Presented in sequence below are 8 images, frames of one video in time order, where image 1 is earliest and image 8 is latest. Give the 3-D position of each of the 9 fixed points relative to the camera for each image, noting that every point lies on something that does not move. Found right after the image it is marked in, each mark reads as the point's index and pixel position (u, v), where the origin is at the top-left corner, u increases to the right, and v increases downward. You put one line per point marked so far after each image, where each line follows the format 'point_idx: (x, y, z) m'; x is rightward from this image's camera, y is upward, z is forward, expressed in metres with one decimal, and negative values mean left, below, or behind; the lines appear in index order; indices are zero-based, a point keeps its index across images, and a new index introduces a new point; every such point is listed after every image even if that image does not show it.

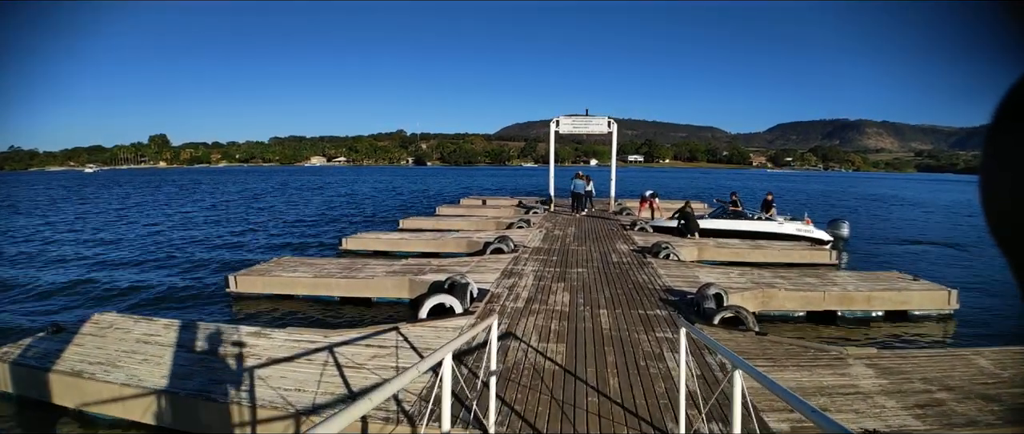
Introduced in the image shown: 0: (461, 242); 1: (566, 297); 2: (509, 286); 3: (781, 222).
0: (-1.8, -0.7, +16.7) m
1: (+0.8, -1.4, +8.7) m
2: (-0.2, -1.3, +9.4) m
3: (+9.7, -0.1, +18.7) m
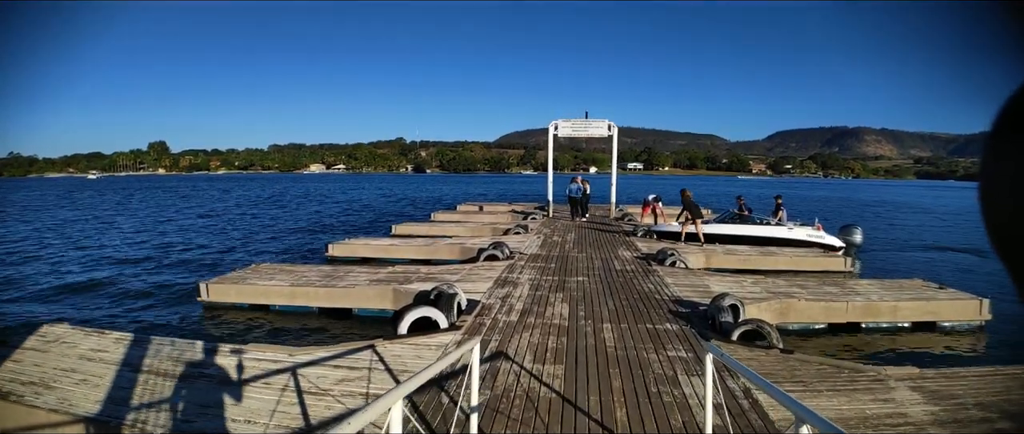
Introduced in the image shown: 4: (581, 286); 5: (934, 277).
0: (-1.9, -0.9, +16.1) m
1: (+0.7, -1.4, +8.0) m
2: (-0.3, -1.3, +8.8) m
3: (+9.6, -0.3, +18.1) m
4: (+1.2, -1.3, +9.9) m
5: (+13.0, -1.8, +16.3) m
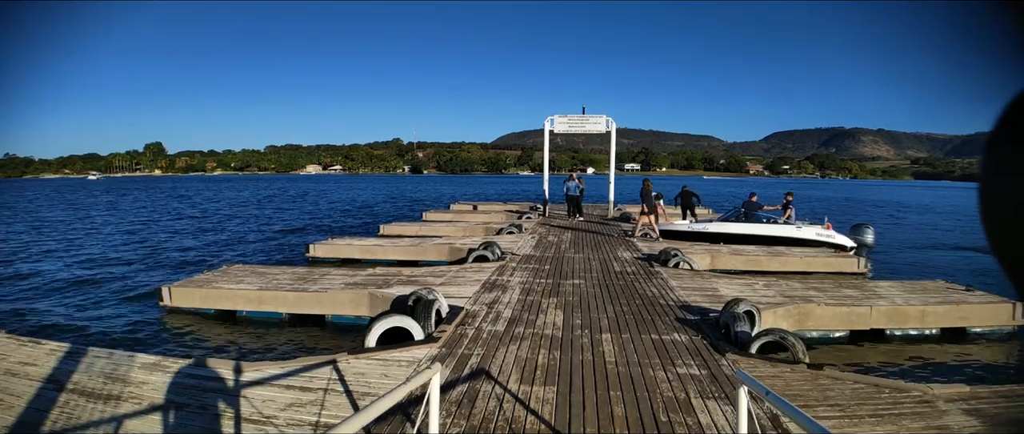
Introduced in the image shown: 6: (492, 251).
0: (-2.1, -0.9, +15.4) m
1: (+0.6, -1.4, +7.4) m
2: (-0.4, -1.3, +8.1) m
3: (+9.4, -0.3, +17.5) m
4: (+1.1, -1.3, +9.3) m
5: (+12.8, -1.8, +15.8) m
6: (-0.6, -0.8, +12.6) m
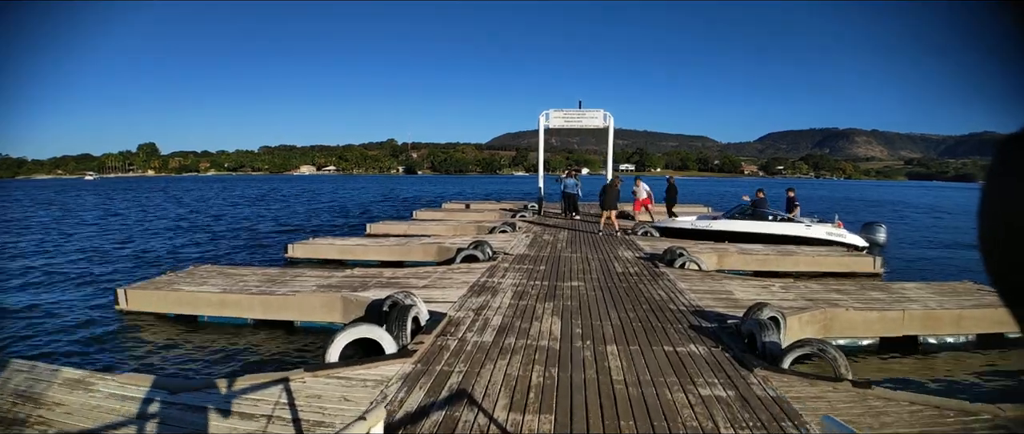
0: (-2.2, -0.8, +14.7) m
1: (+0.5, -1.3, +6.7) m
2: (-0.5, -1.3, +7.5) m
3: (+9.2, -0.2, +16.9) m
4: (+1.0, -1.2, +8.6) m
5: (+12.6, -1.7, +15.2) m
6: (-0.7, -0.7, +11.9) m
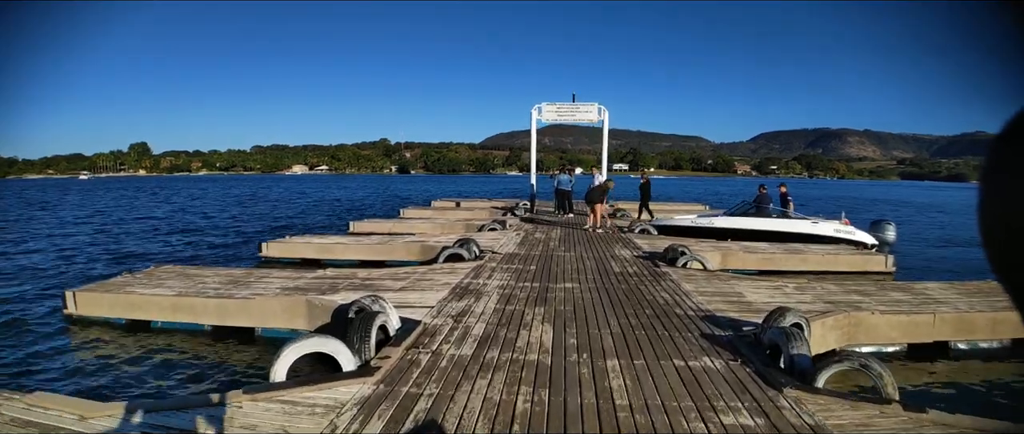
0: (-2.5, -0.8, +14.1) m
1: (+0.4, -1.3, +6.1) m
2: (-0.7, -1.2, +6.9) m
3: (+9.0, -0.2, +16.4) m
4: (+0.8, -1.1, +8.0) m
5: (+12.4, -1.7, +14.8) m
6: (-0.9, -0.7, +11.3) m
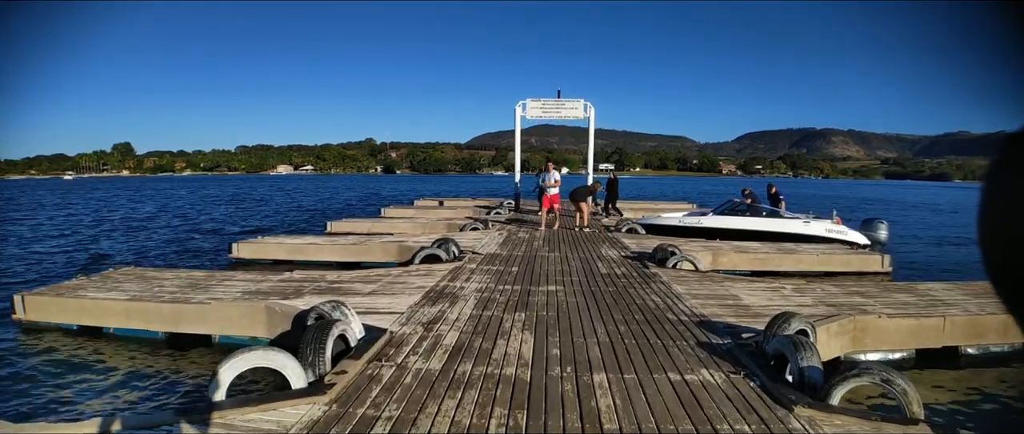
0: (-2.9, -0.8, +13.6) m
1: (+0.2, -1.3, +5.7) m
2: (-0.9, -1.2, +6.4) m
3: (+8.5, -0.1, +16.2) m
4: (+0.6, -1.1, +7.6) m
5: (+12.0, -1.6, +14.7) m
6: (-1.2, -0.7, +10.9) m
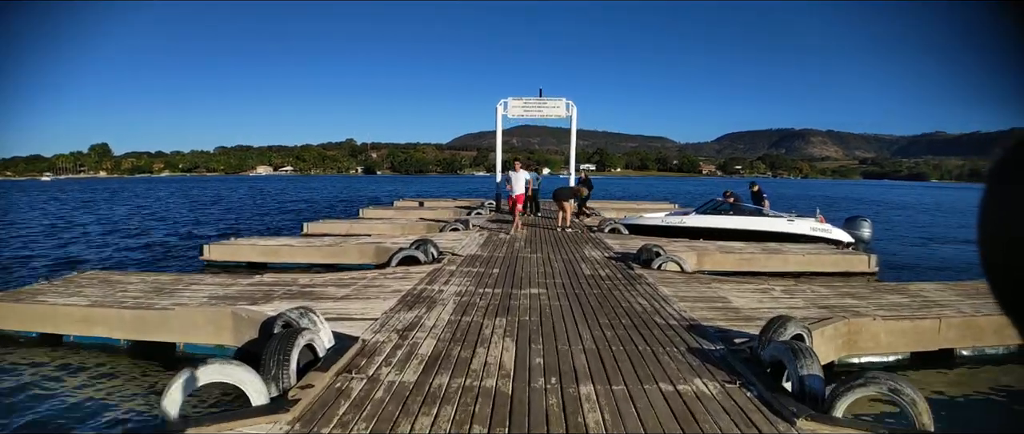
0: (-3.3, -0.8, +13.3) m
1: (0.0, -1.3, +5.5) m
2: (-1.1, -1.2, +6.2) m
3: (+8.0, -0.1, +16.3) m
4: (+0.3, -1.1, +7.4) m
5: (+11.5, -1.6, +14.8) m
6: (-1.6, -0.7, +10.6) m
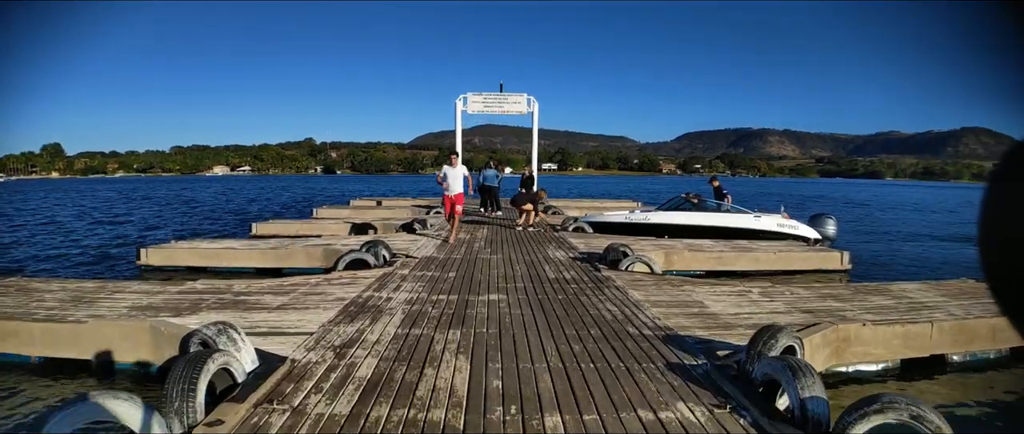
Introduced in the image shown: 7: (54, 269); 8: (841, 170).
0: (-4.1, -0.8, +12.6) m
1: (-0.4, -1.3, +5.0) m
2: (-1.5, -1.2, +5.7) m
3: (+7.0, 0.0, +16.3) m
4: (-0.1, -1.1, +7.0) m
5: (+10.6, -1.5, +15.0) m
6: (-2.2, -0.7, +10.0) m
7: (-13.9, -1.5, +17.2) m
8: (+8.4, +1.2, +13.8) m
